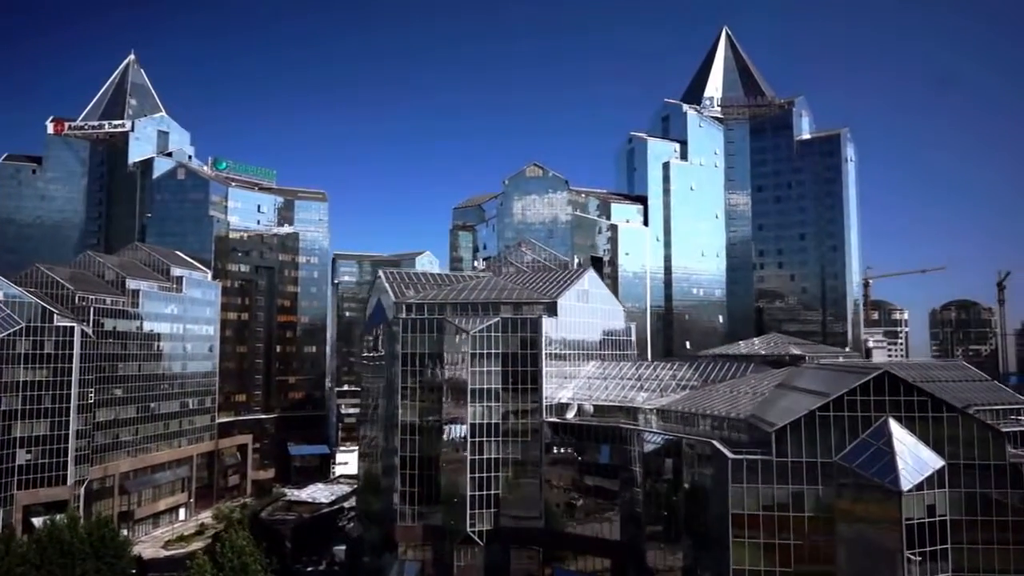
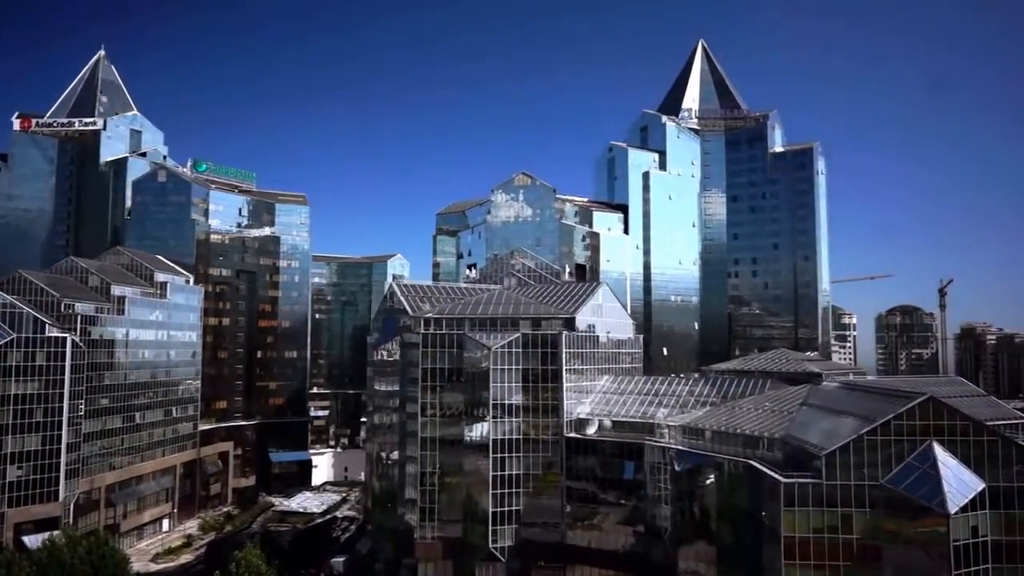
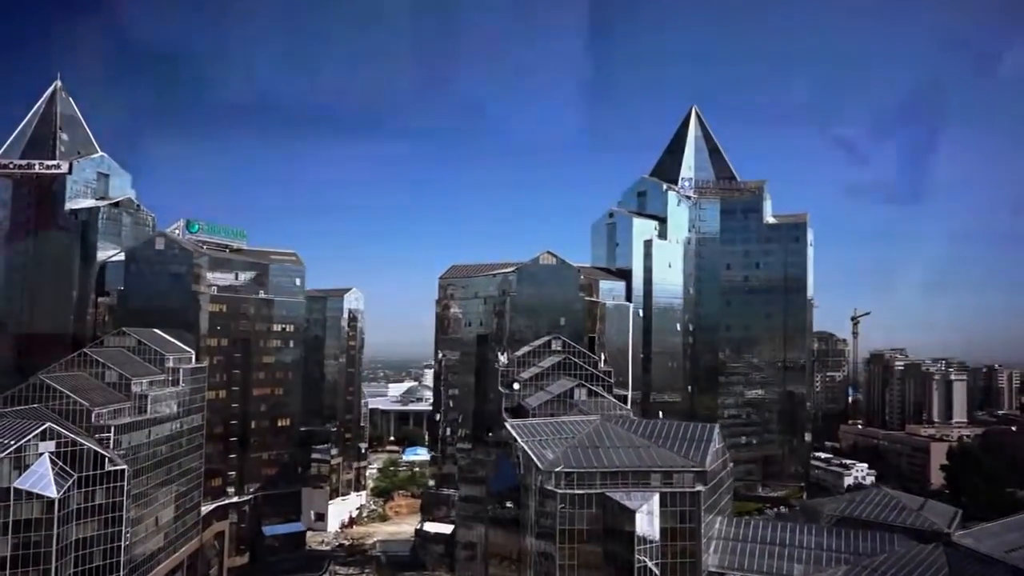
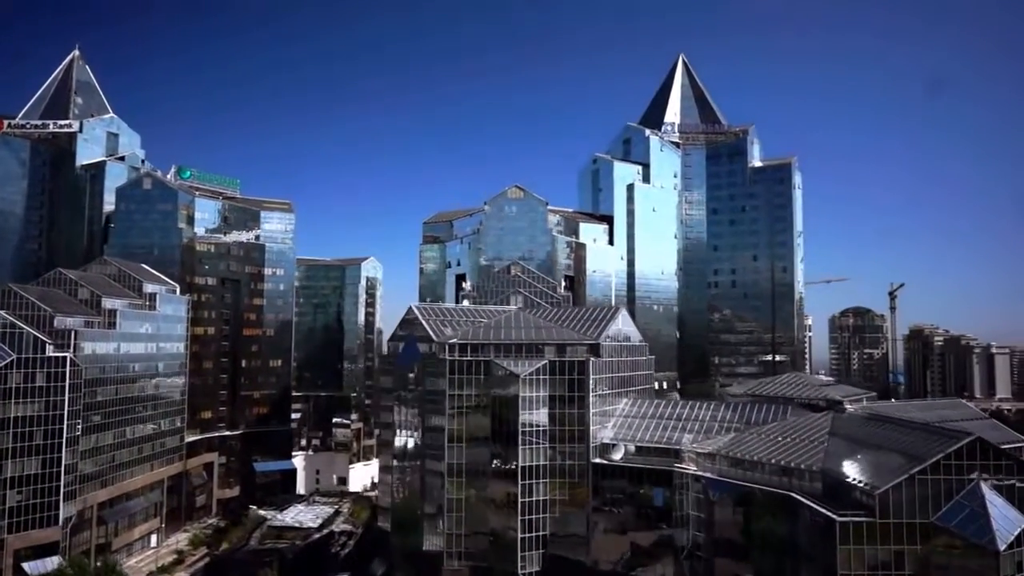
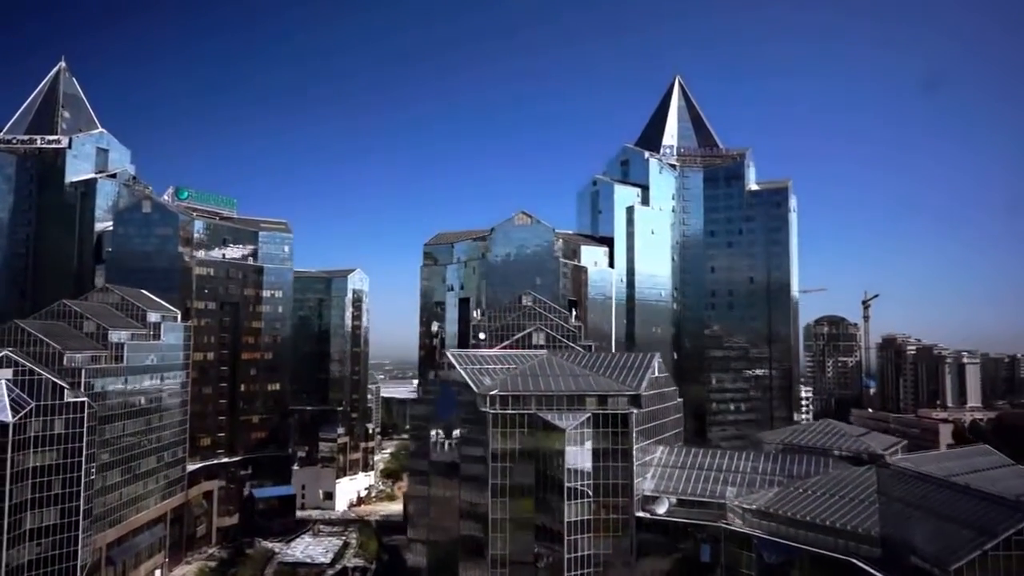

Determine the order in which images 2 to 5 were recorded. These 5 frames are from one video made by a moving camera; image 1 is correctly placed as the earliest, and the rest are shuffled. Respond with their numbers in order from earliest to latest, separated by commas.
2, 4, 5, 3
